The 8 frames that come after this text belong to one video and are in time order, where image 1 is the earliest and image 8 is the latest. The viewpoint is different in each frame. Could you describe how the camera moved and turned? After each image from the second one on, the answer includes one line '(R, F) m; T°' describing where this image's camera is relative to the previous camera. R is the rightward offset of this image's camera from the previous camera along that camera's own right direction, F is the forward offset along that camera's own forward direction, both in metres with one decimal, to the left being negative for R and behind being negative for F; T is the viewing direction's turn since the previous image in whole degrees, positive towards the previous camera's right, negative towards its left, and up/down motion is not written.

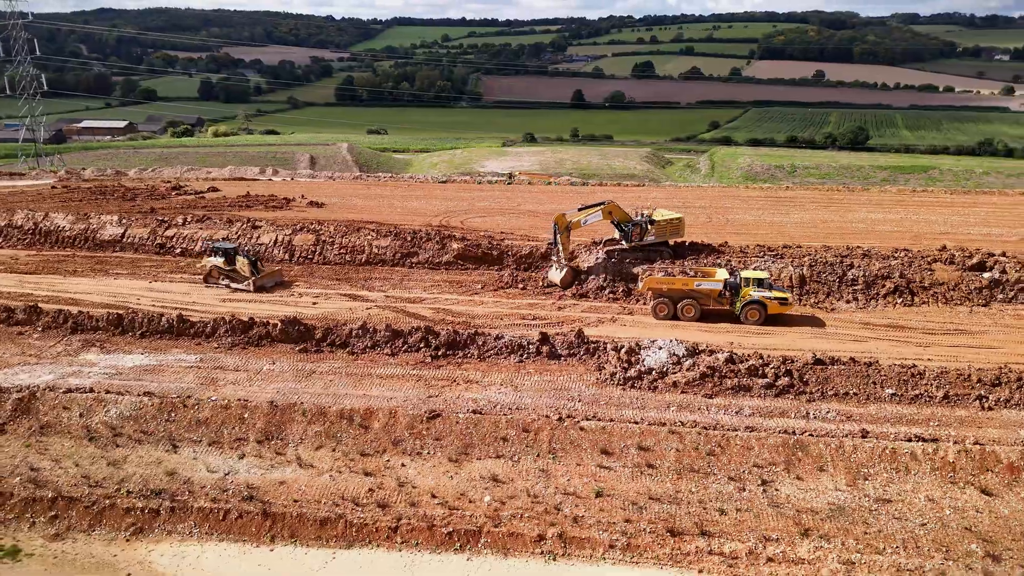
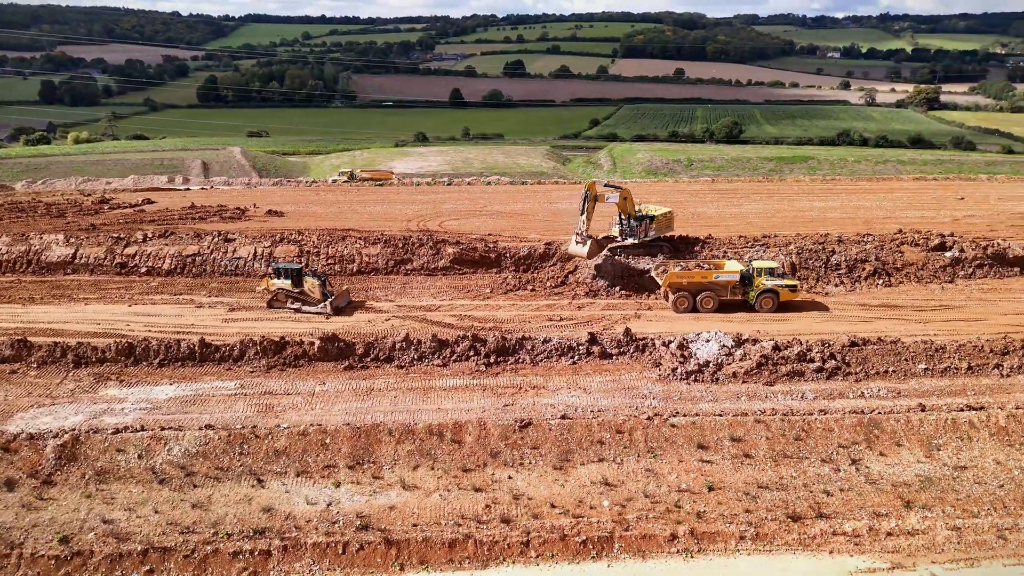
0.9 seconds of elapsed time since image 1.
(-3.1, +0.4) m; +10°
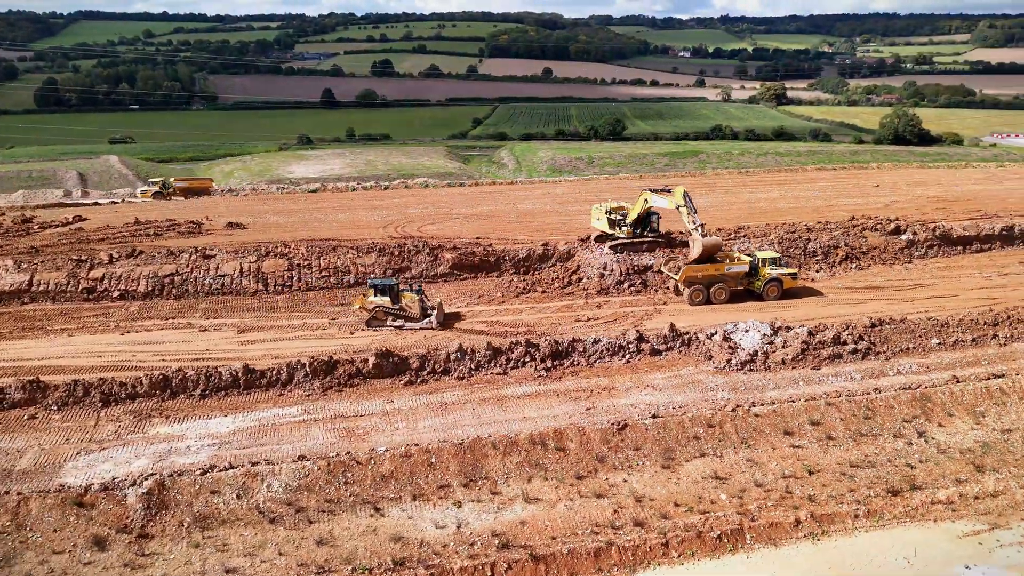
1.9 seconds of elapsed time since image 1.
(-3.2, +0.4) m; +10°
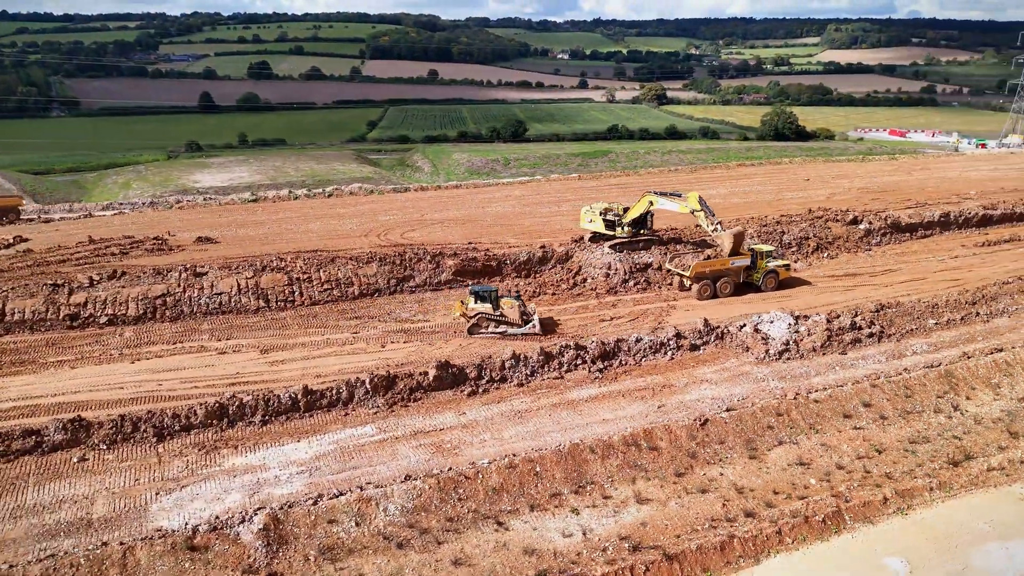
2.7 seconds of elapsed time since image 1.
(-2.8, +0.3) m; +9°
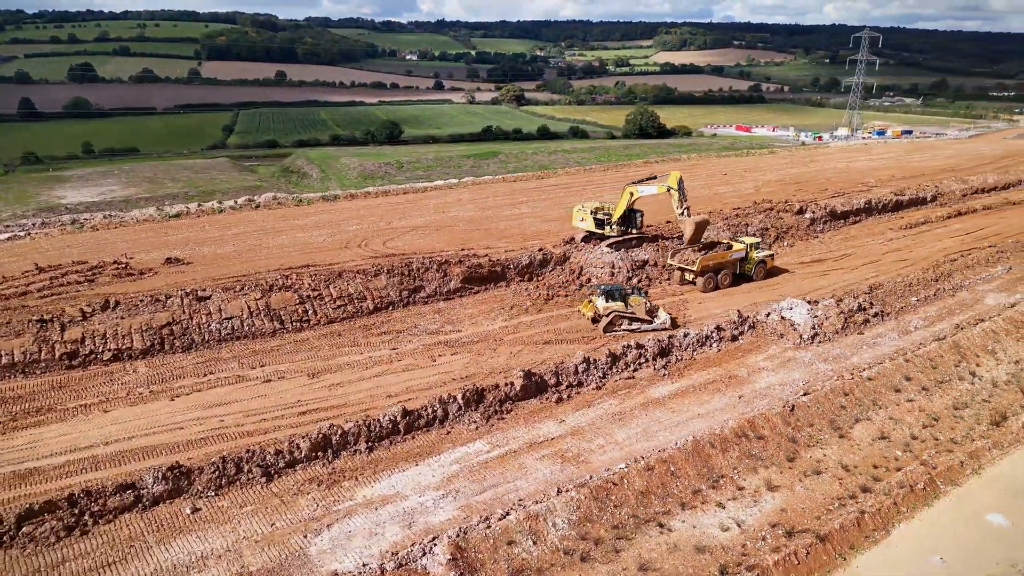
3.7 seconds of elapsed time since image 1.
(-3.6, +0.4) m; +11°
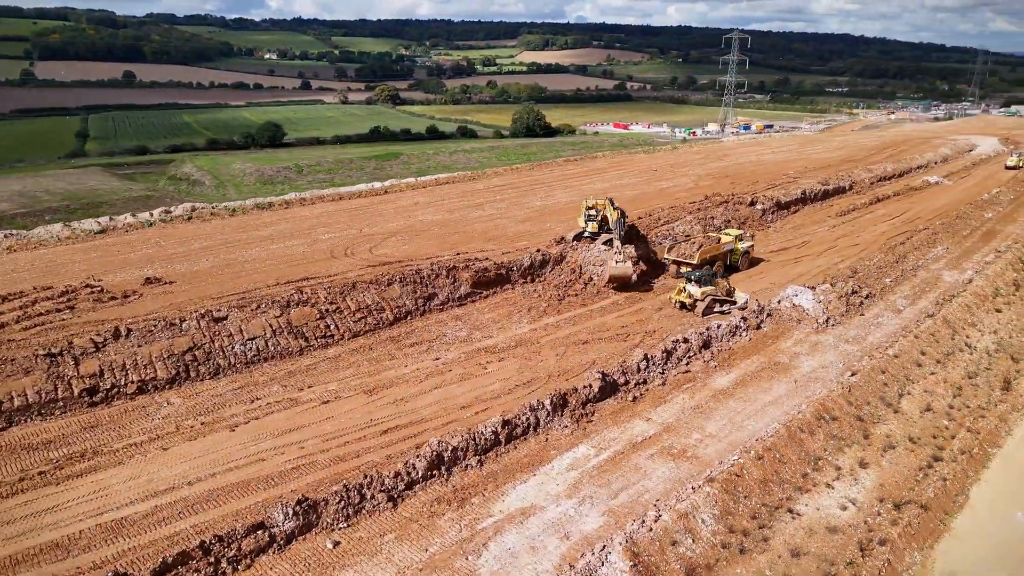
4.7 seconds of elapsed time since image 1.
(-3.2, +0.4) m; +10°
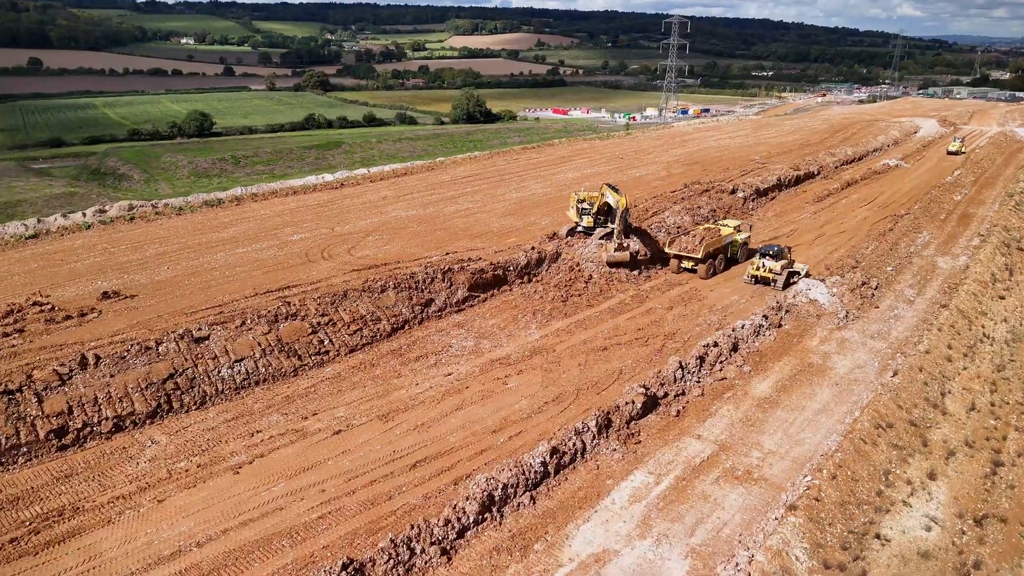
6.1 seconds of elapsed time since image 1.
(-1.4, +1.3) m; +5°
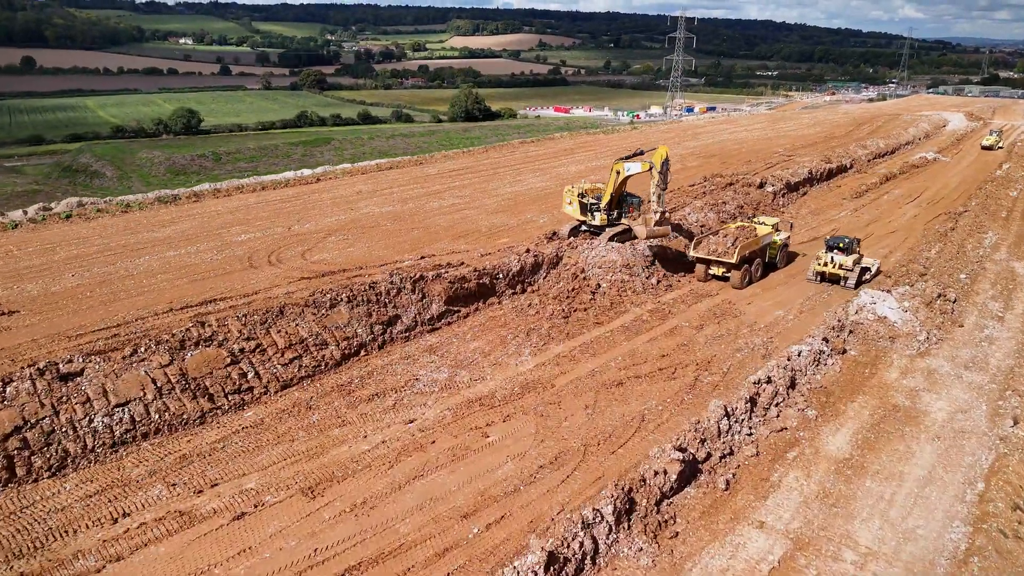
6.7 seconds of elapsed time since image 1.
(+0.2, +3.3) m; 0°
